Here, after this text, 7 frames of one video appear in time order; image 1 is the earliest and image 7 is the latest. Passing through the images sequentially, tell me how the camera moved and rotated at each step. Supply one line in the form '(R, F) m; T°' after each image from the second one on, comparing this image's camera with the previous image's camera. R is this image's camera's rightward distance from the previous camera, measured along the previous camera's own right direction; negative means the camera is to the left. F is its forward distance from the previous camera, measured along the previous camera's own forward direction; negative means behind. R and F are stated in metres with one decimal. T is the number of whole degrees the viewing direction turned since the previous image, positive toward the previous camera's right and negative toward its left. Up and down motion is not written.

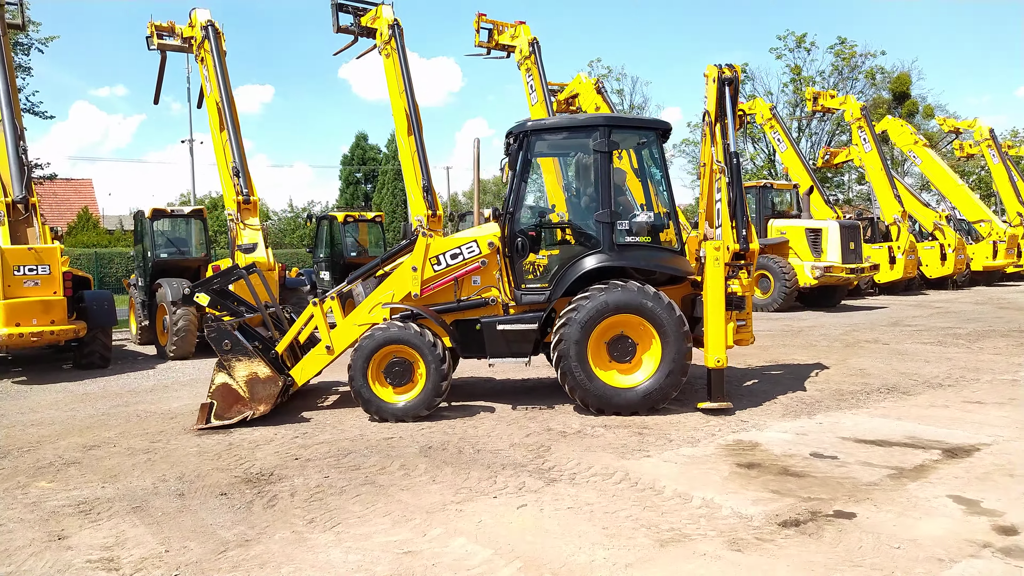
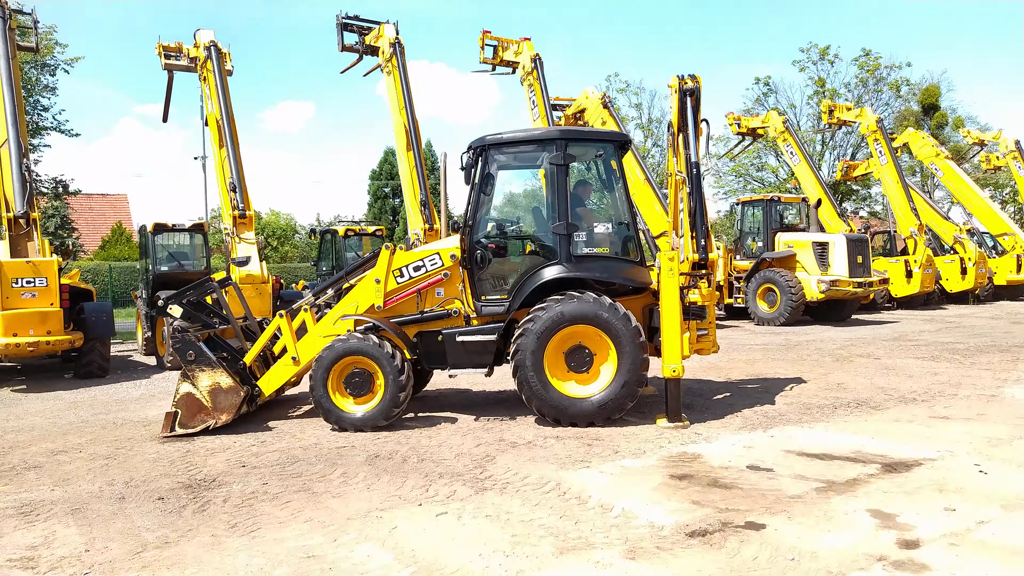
(+0.6, -0.1) m; -3°
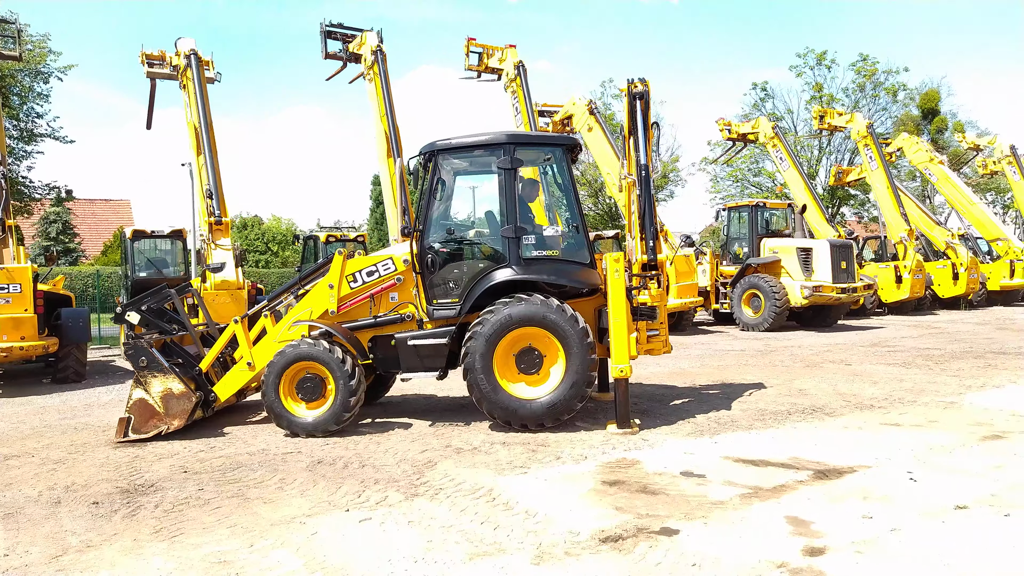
(+0.4, 0.0) m; -1°
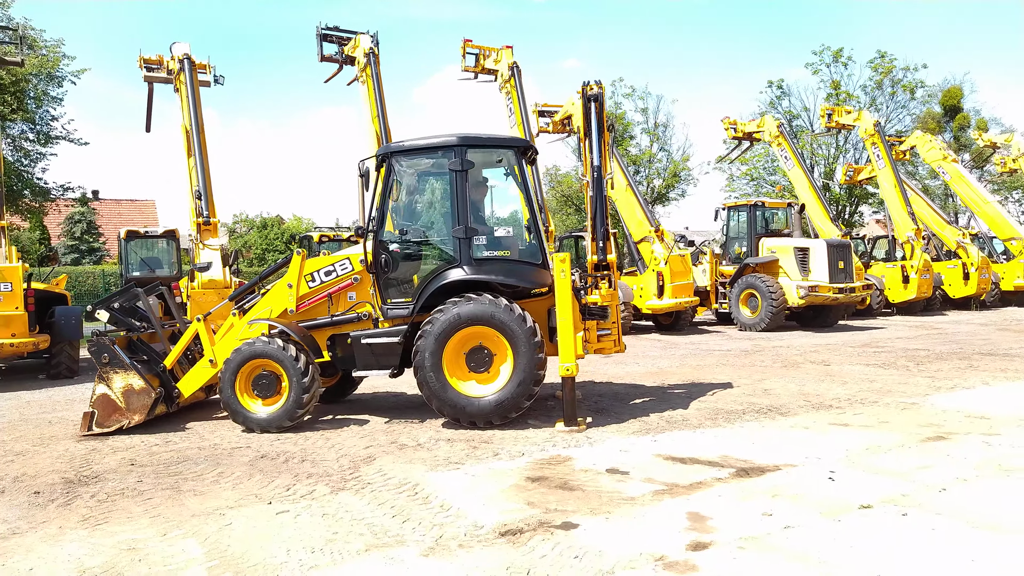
(+0.6, -0.1) m; -2°
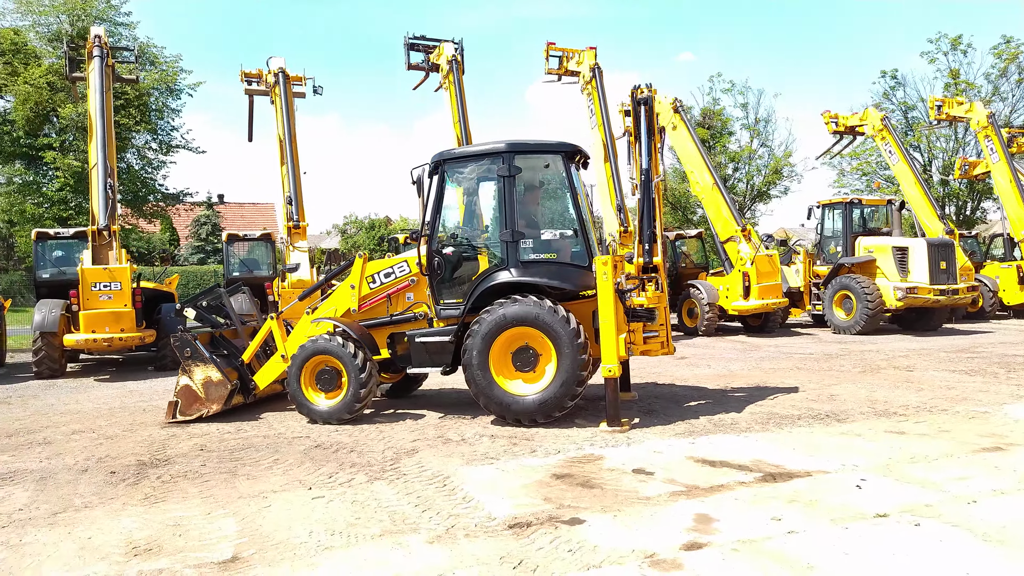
(+0.5, -0.1) m; -8°
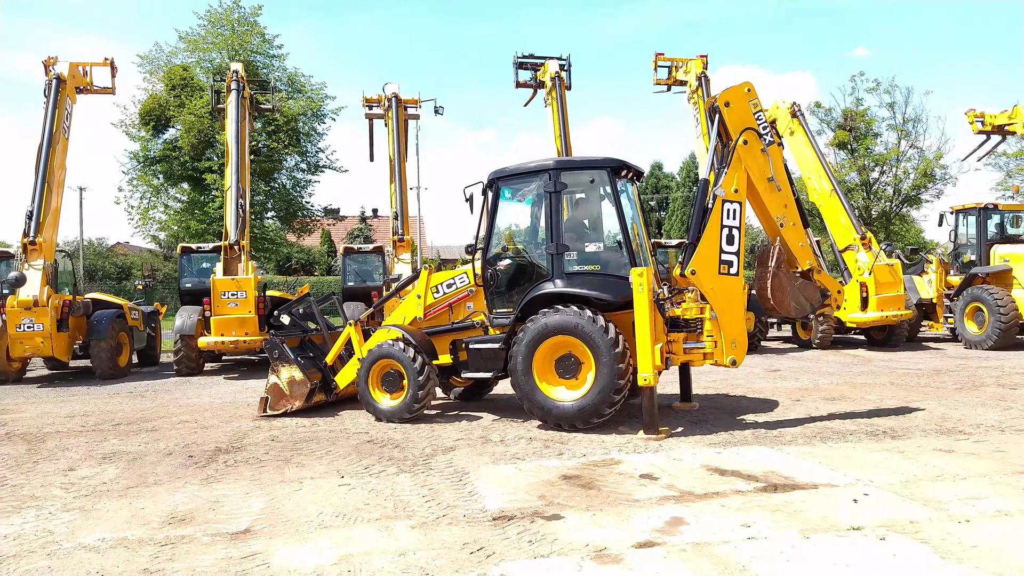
(+0.9, -0.3) m; -11°
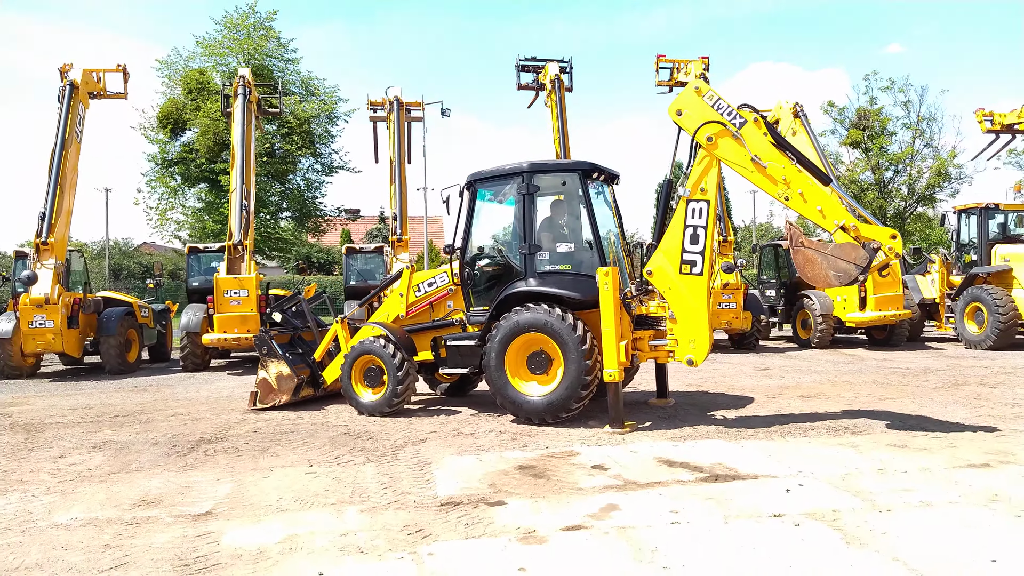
(+0.5, -0.2) m; -2°
